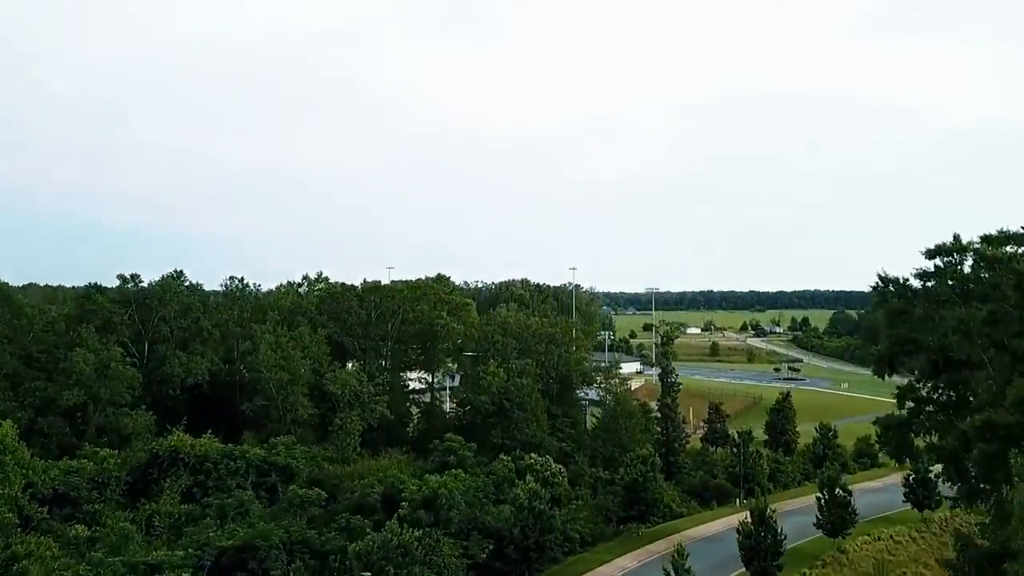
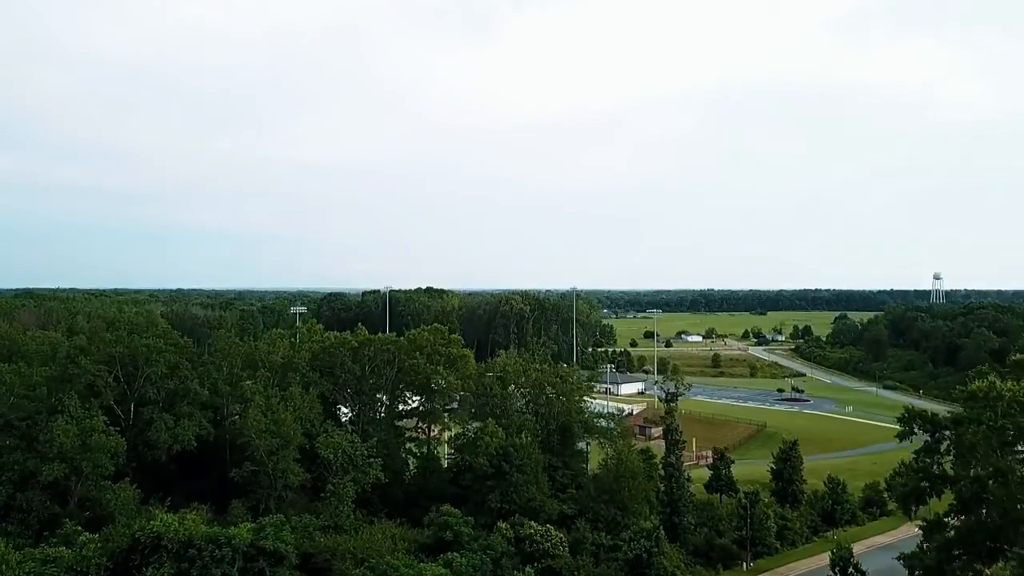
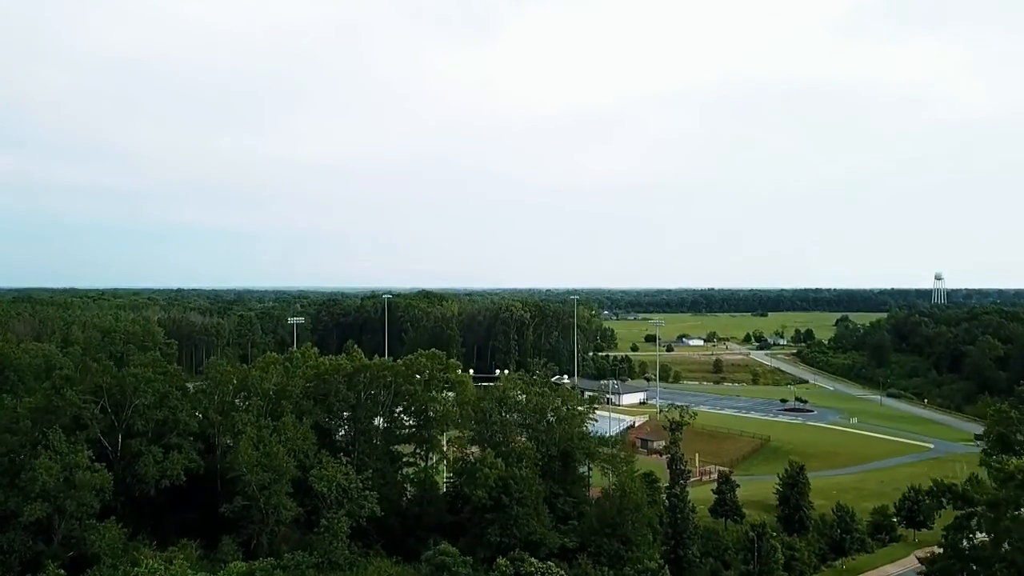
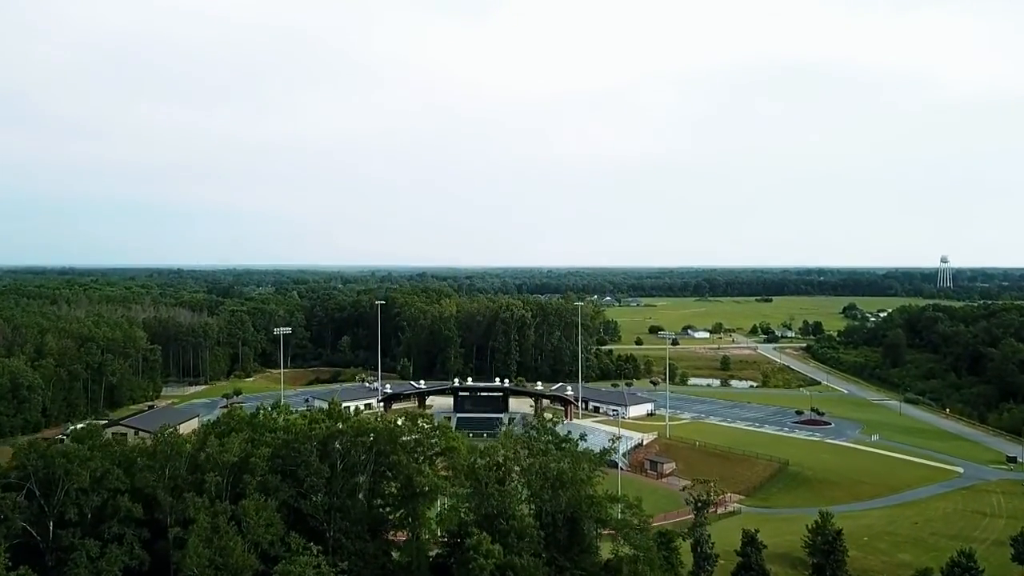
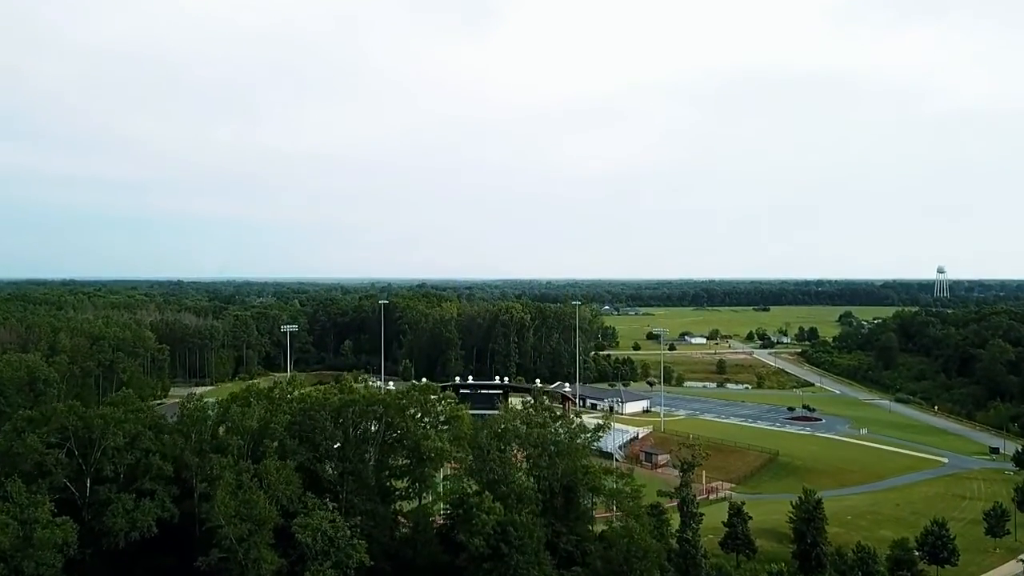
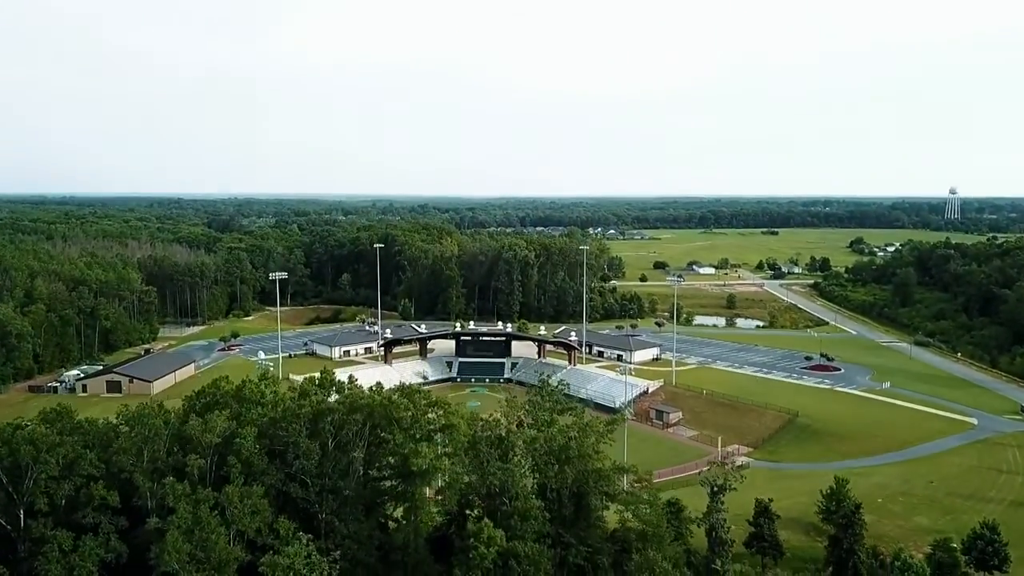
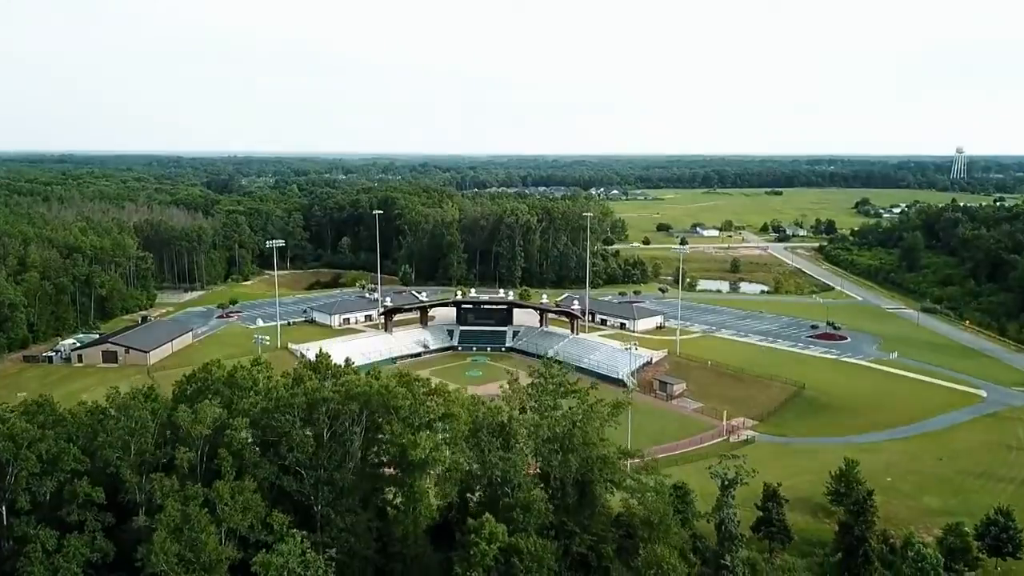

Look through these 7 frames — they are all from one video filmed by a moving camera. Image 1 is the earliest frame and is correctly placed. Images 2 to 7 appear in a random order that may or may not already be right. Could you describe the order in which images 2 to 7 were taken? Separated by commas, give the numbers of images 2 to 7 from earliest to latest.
2, 3, 5, 4, 6, 7
